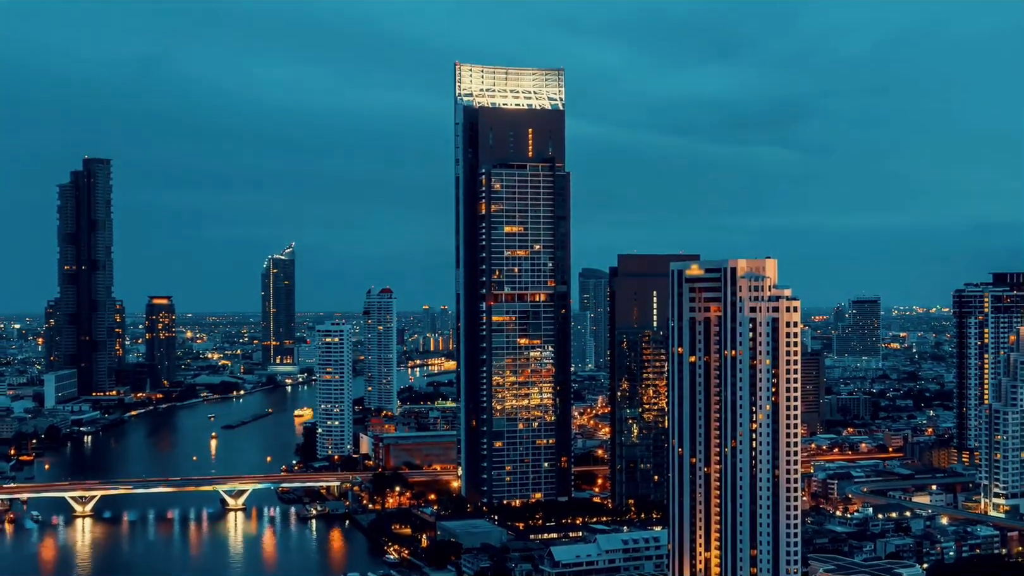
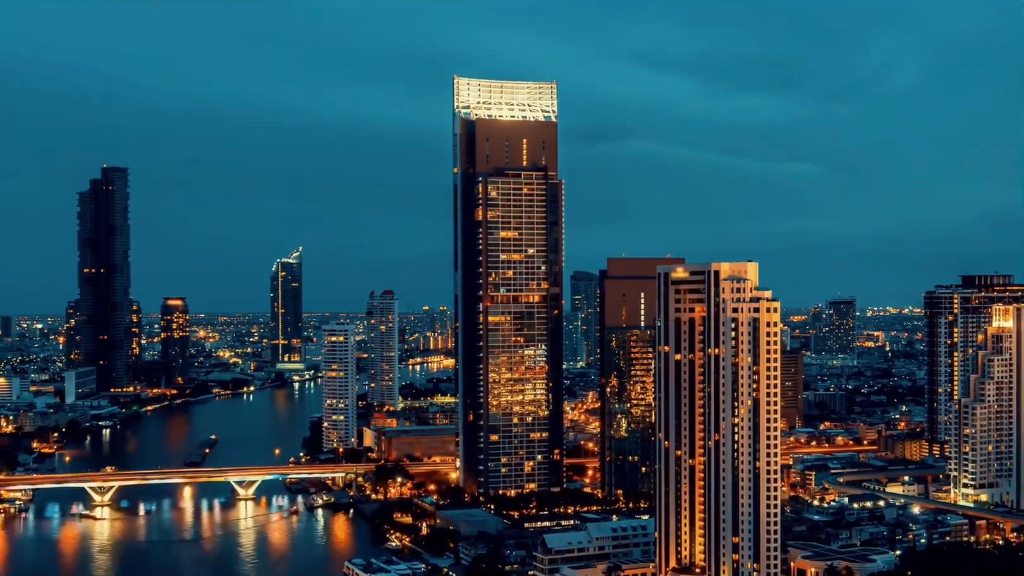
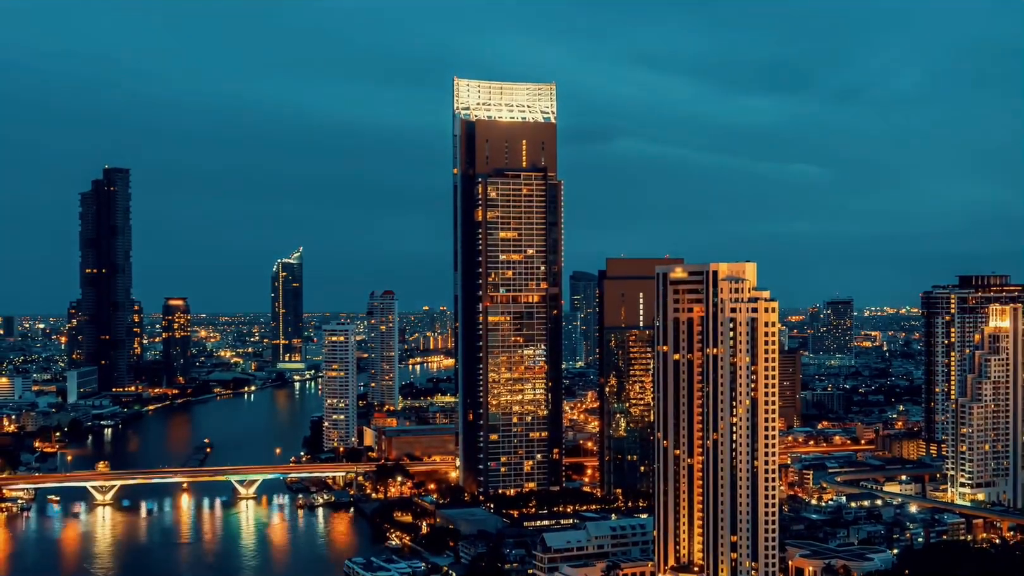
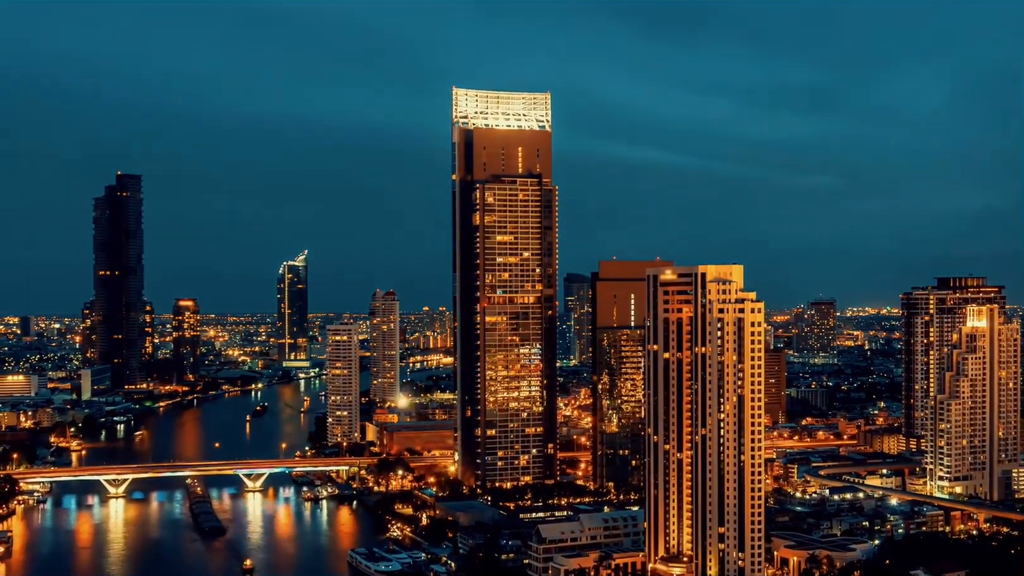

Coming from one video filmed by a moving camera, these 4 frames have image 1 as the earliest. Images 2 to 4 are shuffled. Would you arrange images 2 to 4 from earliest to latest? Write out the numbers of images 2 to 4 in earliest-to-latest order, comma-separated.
2, 3, 4
